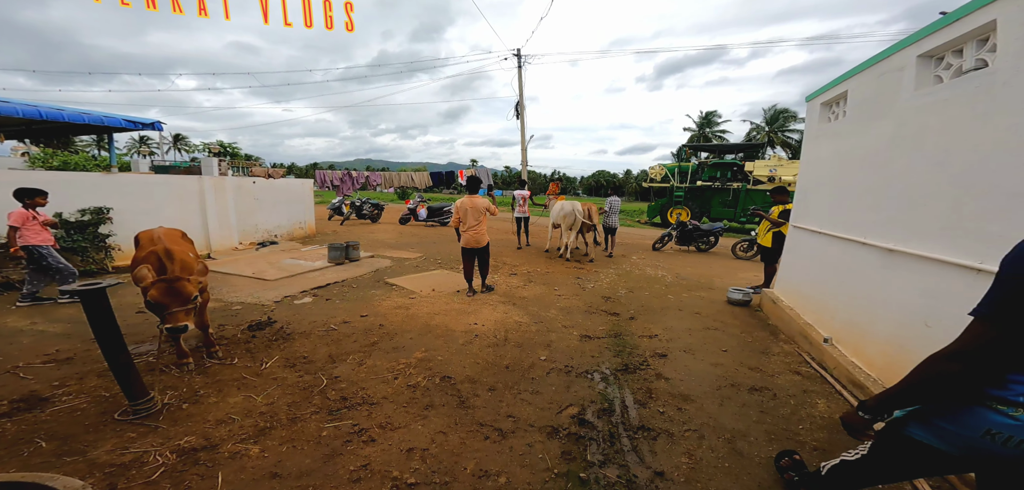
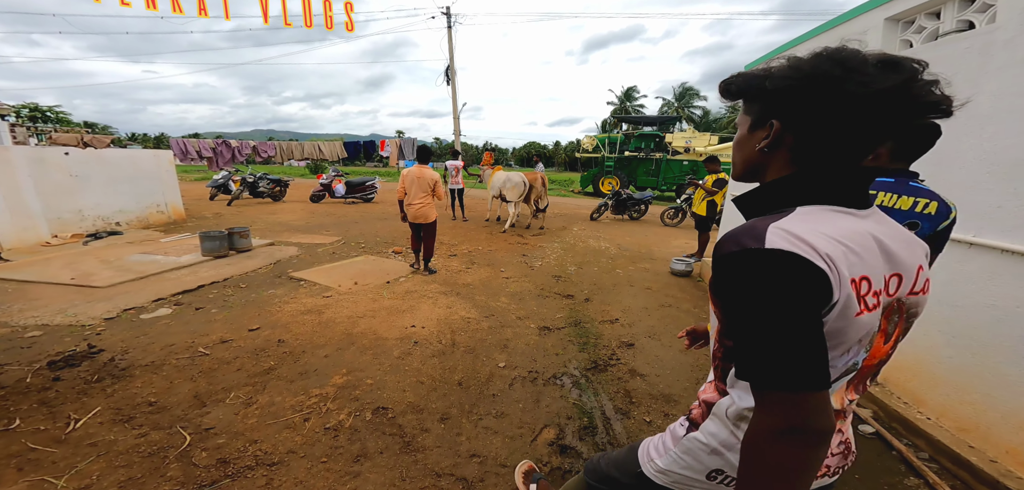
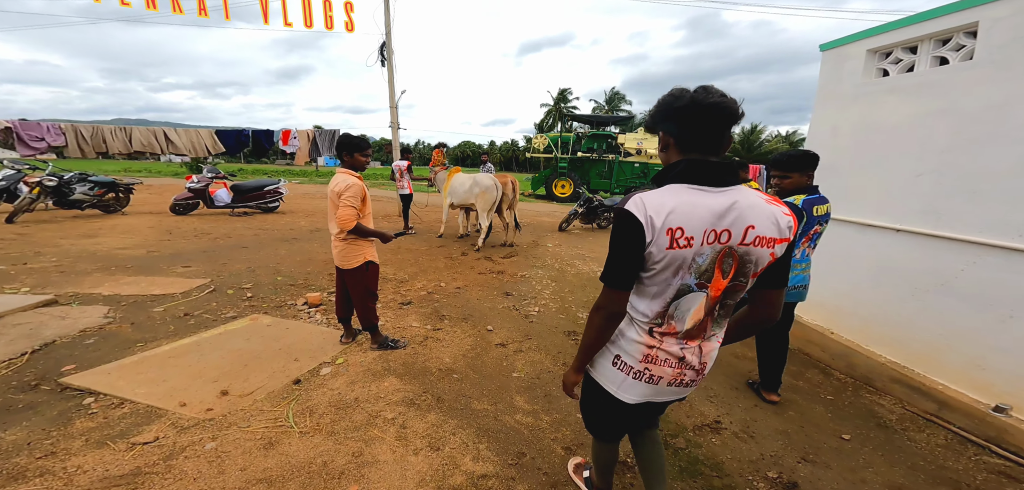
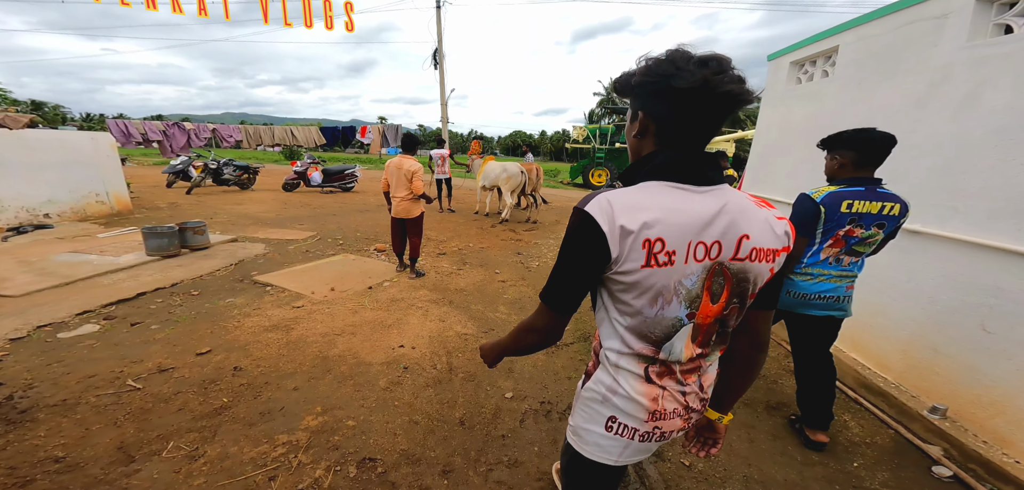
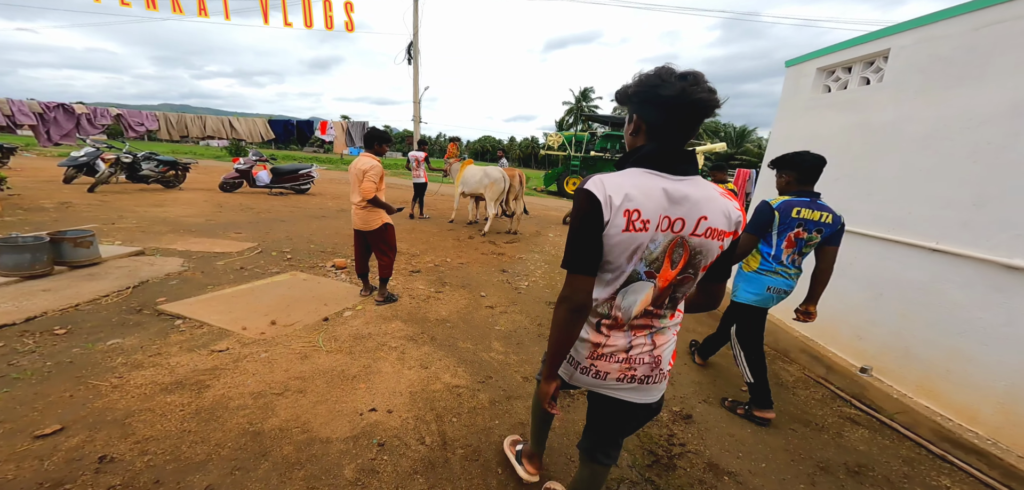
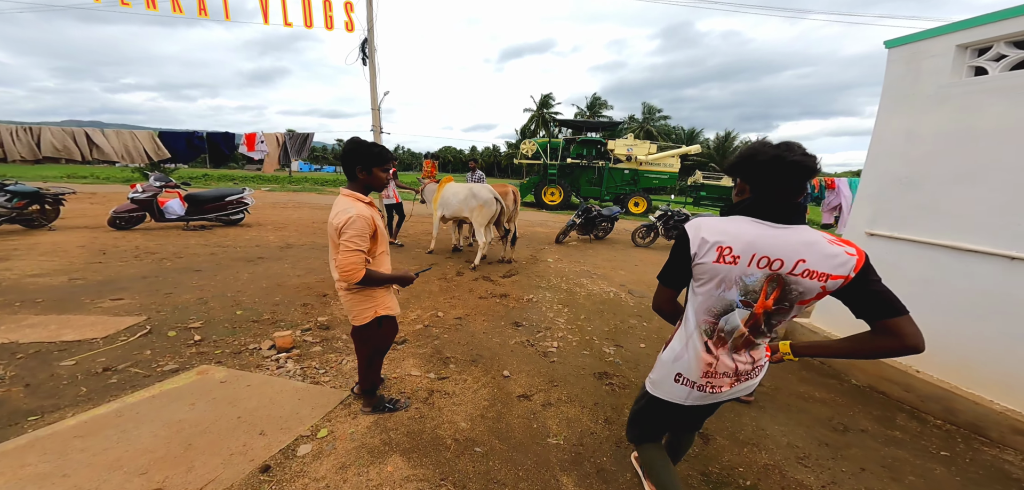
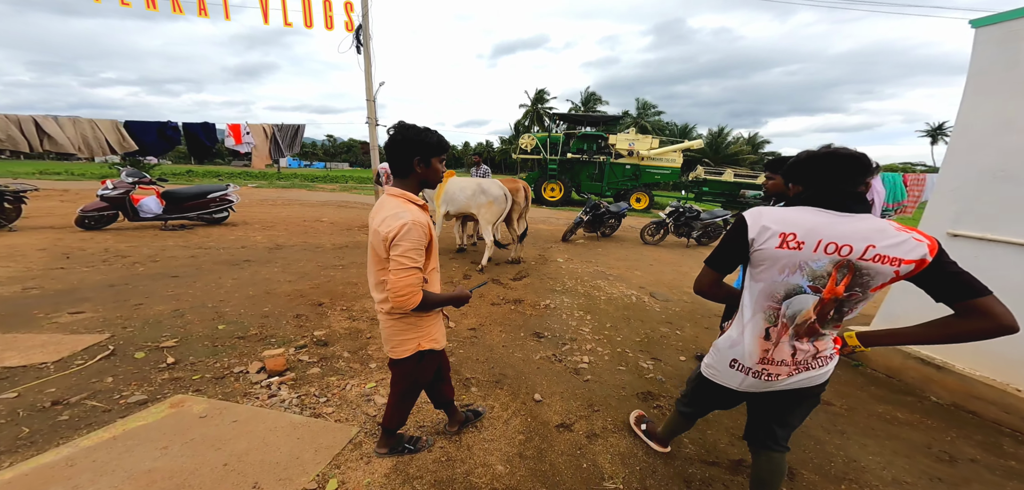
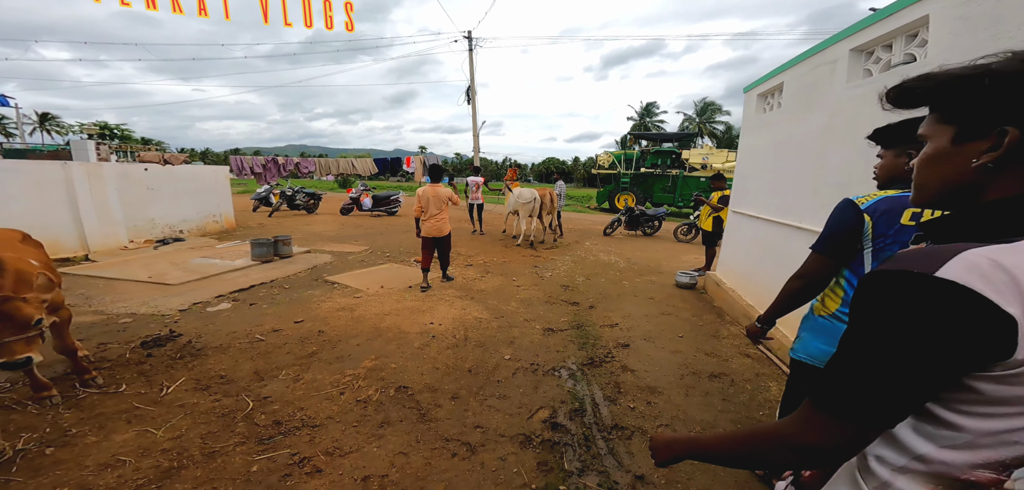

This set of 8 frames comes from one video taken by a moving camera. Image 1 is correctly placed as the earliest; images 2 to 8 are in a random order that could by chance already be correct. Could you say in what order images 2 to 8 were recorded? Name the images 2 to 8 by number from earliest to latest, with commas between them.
8, 2, 4, 5, 3, 6, 7
